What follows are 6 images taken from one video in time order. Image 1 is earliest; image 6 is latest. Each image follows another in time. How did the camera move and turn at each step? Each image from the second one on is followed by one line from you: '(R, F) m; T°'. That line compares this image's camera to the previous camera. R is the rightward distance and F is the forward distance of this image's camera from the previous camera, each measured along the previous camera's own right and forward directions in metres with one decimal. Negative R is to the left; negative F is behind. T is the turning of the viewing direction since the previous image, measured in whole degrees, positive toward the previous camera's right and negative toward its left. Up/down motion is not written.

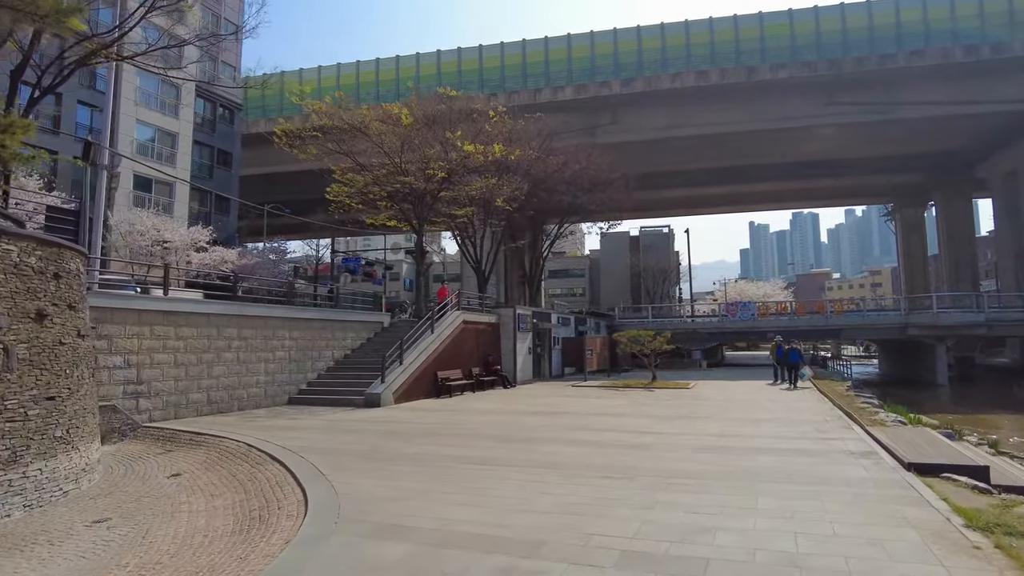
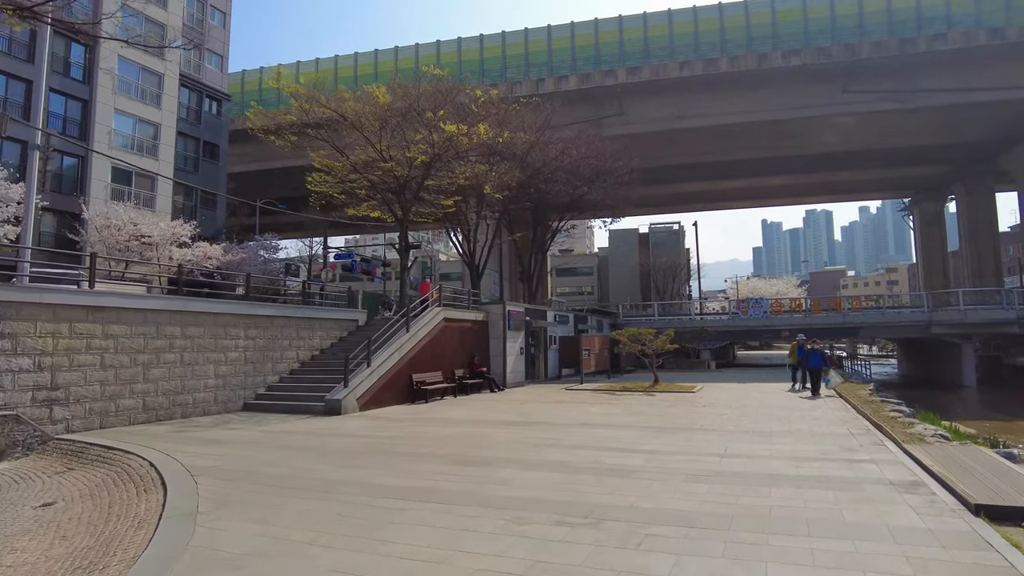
(+0.6, +1.6) m; -1°
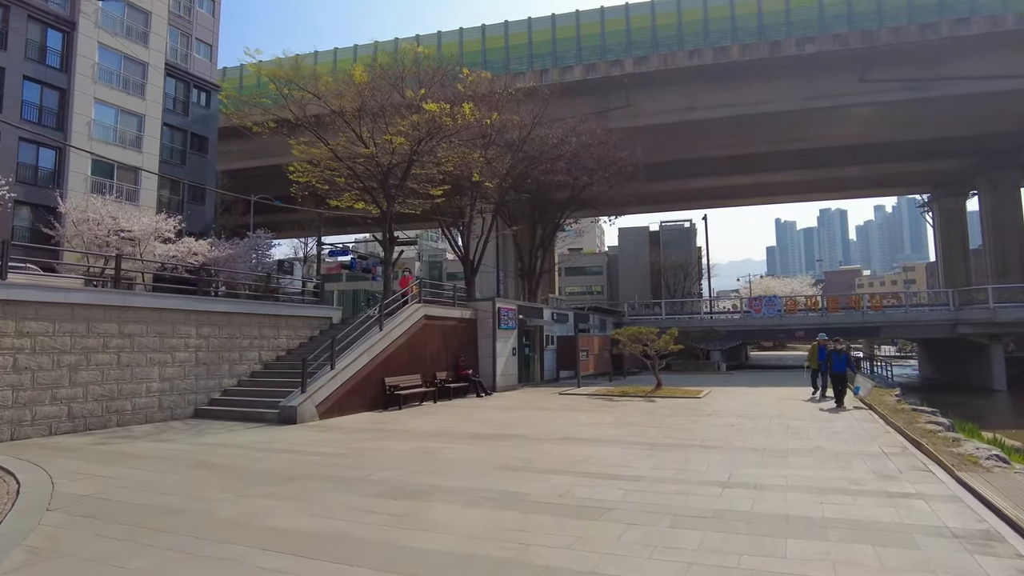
(+0.6, +1.5) m; -1°
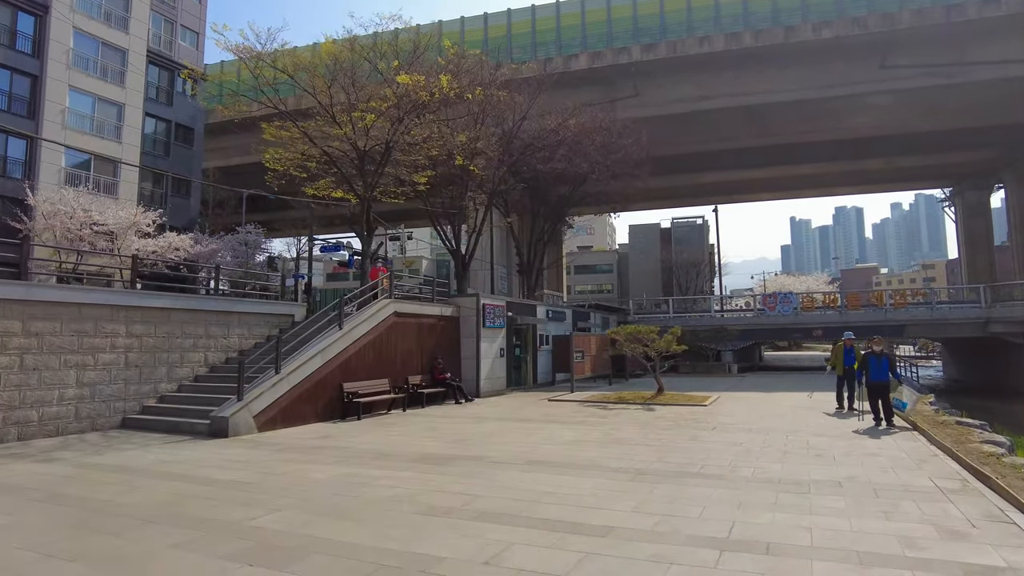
(+0.6, +1.7) m; -1°
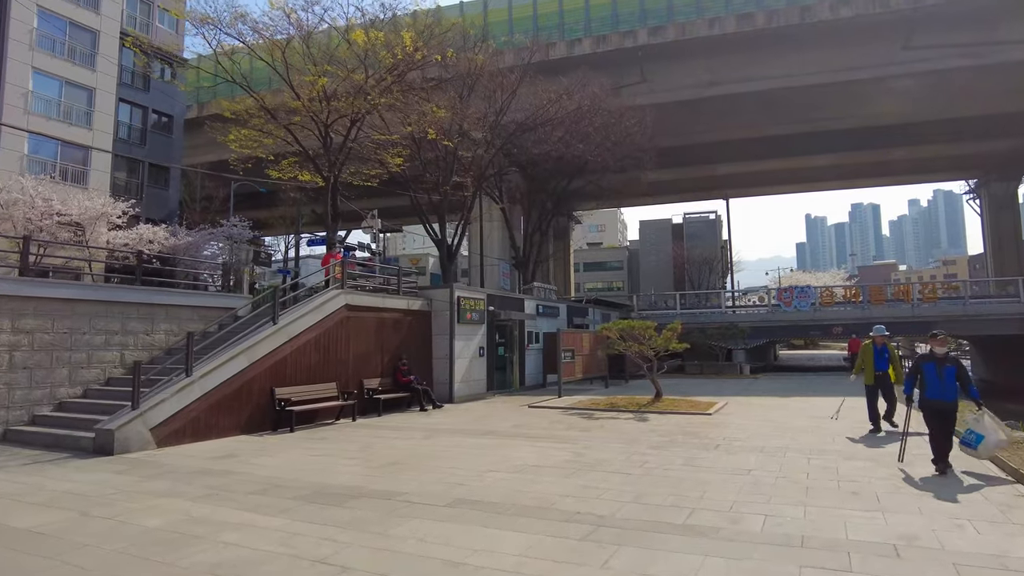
(+0.7, +1.9) m; -1°
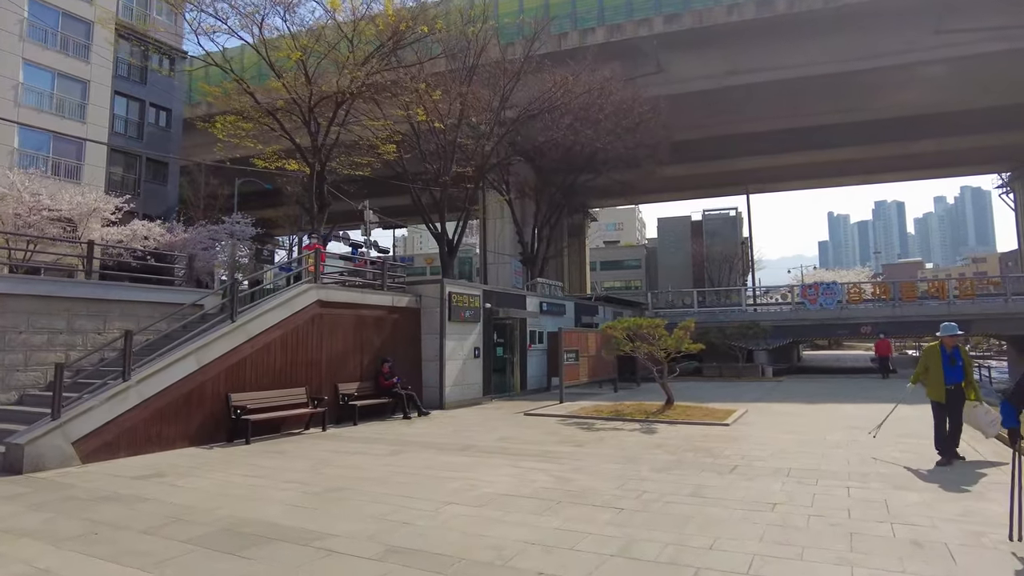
(+0.4, +1.2) m; -2°
